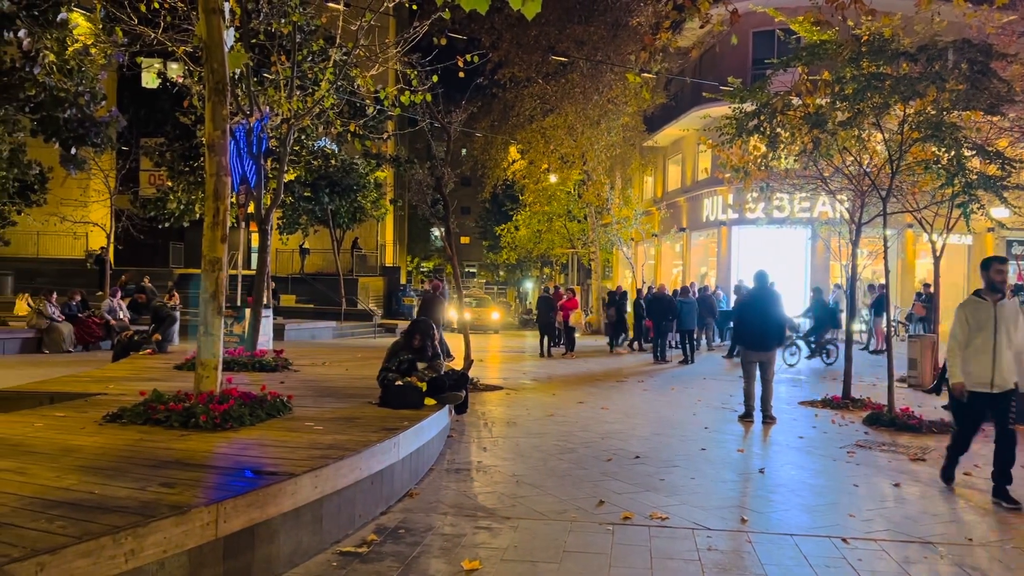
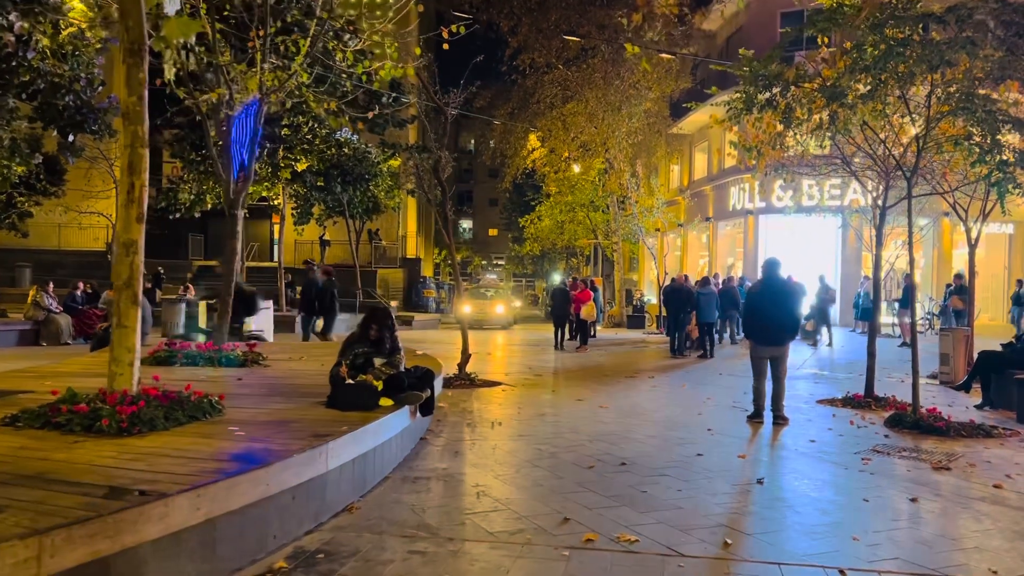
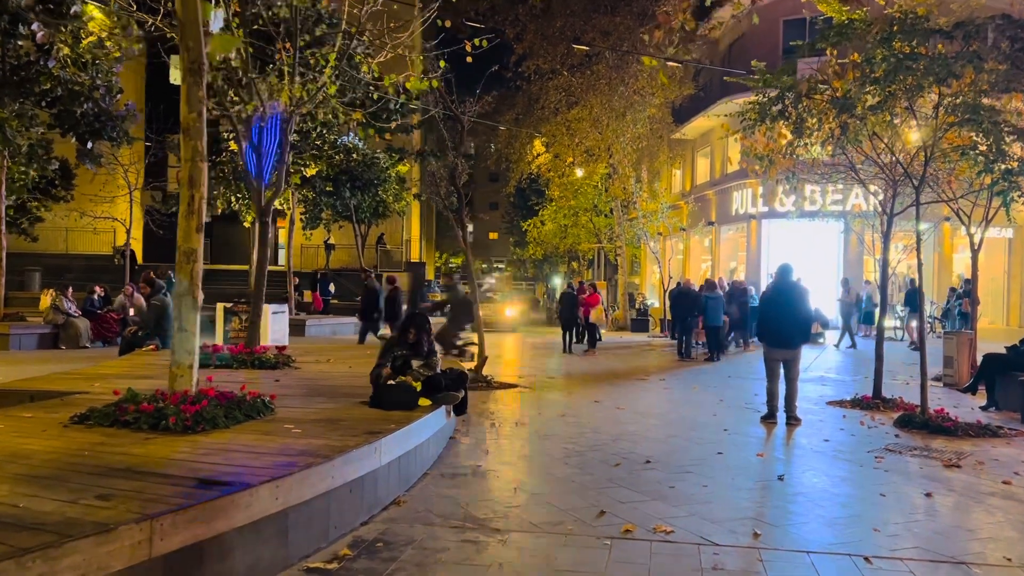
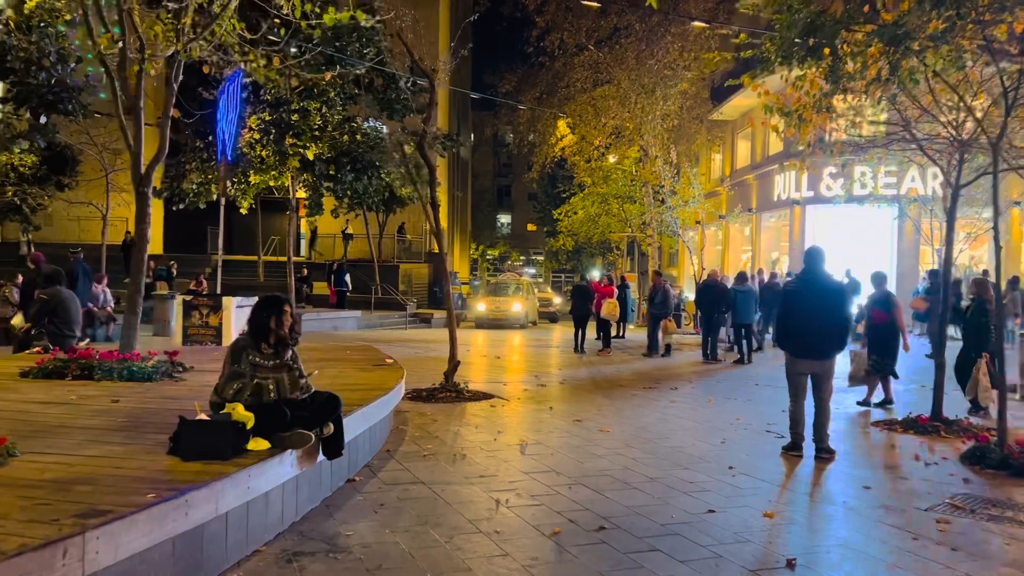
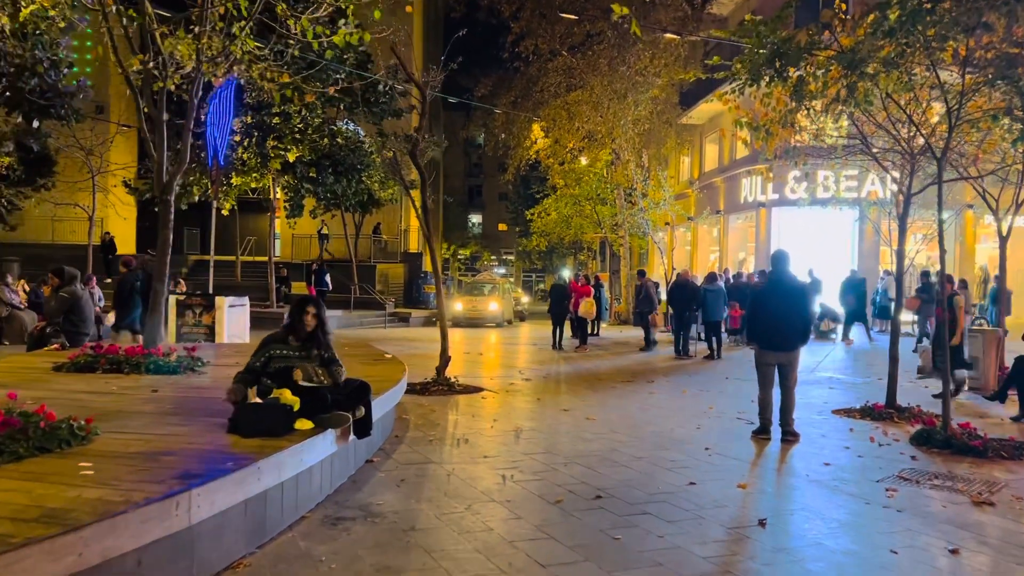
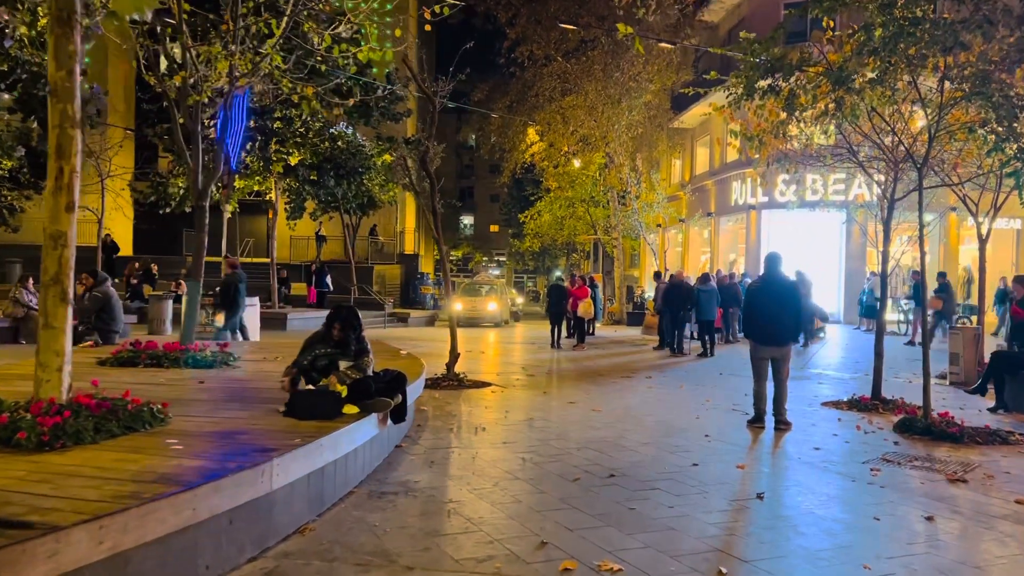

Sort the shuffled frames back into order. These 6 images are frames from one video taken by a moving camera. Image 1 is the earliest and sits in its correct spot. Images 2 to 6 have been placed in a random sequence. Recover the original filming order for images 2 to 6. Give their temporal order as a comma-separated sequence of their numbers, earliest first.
3, 2, 6, 5, 4
